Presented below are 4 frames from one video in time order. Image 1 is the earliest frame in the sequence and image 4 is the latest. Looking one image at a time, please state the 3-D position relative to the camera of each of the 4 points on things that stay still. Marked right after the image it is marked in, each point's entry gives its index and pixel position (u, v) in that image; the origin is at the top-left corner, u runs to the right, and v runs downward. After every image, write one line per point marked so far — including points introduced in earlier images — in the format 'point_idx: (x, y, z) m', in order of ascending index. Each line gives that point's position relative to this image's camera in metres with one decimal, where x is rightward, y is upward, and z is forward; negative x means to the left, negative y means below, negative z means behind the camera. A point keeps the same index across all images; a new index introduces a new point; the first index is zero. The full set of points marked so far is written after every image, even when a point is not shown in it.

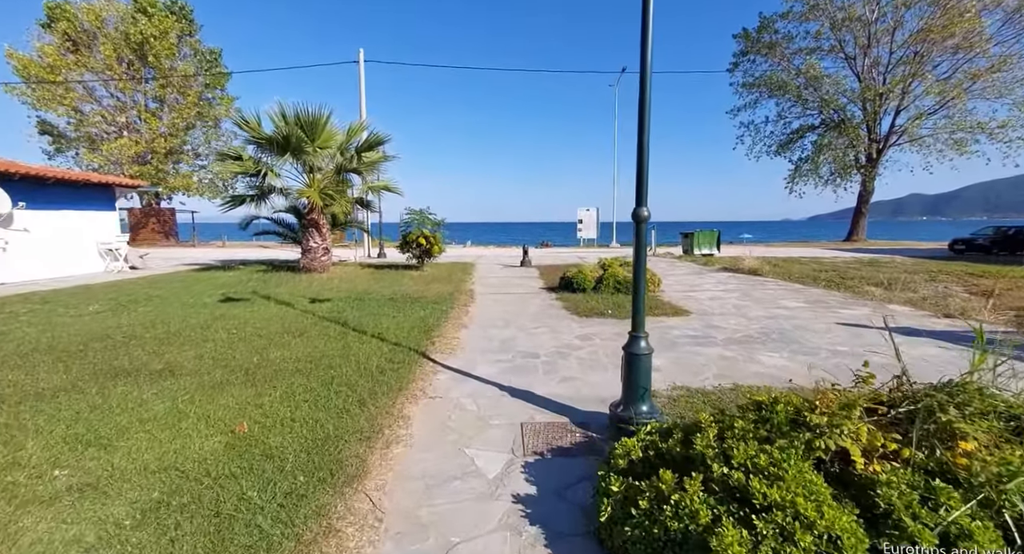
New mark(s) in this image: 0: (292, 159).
0: (-4.9, +2.6, +10.5) m
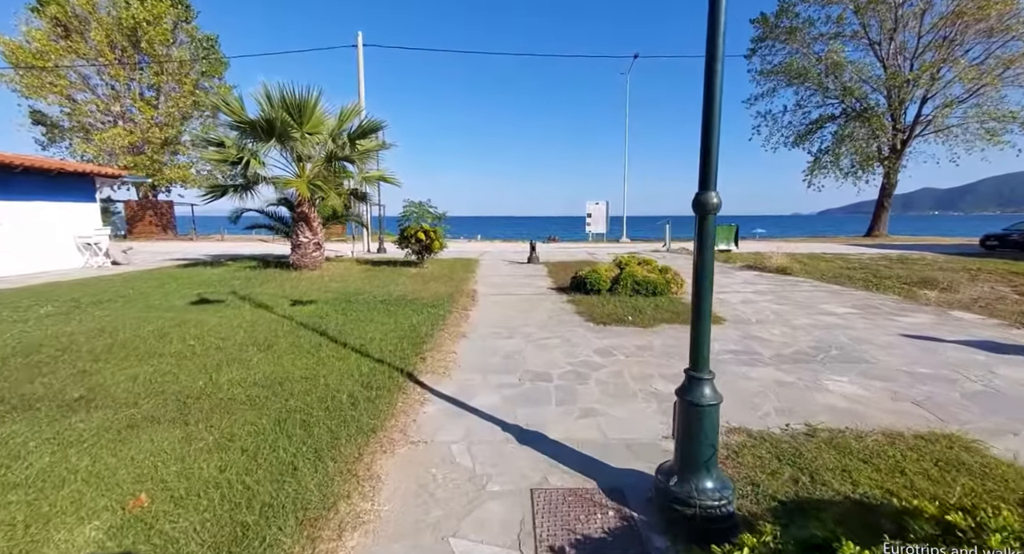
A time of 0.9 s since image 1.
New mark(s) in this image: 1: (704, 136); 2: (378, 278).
0: (-4.7, +2.7, +9.6) m
1: (+0.8, +0.6, +2.0) m
2: (-2.8, 0.0, +10.0) m
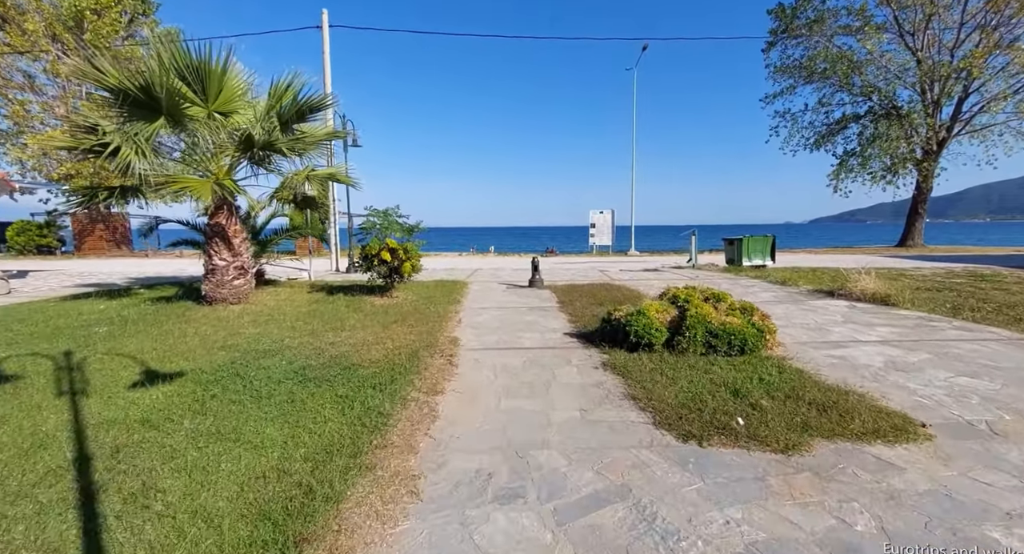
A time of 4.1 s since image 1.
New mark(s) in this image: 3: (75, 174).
0: (-4.8, +2.1, +6.7) m
1: (+0.9, +0.2, -0.9) m
2: (-2.8, -0.6, +7.1) m
3: (-19.5, +4.6, +21.1) m
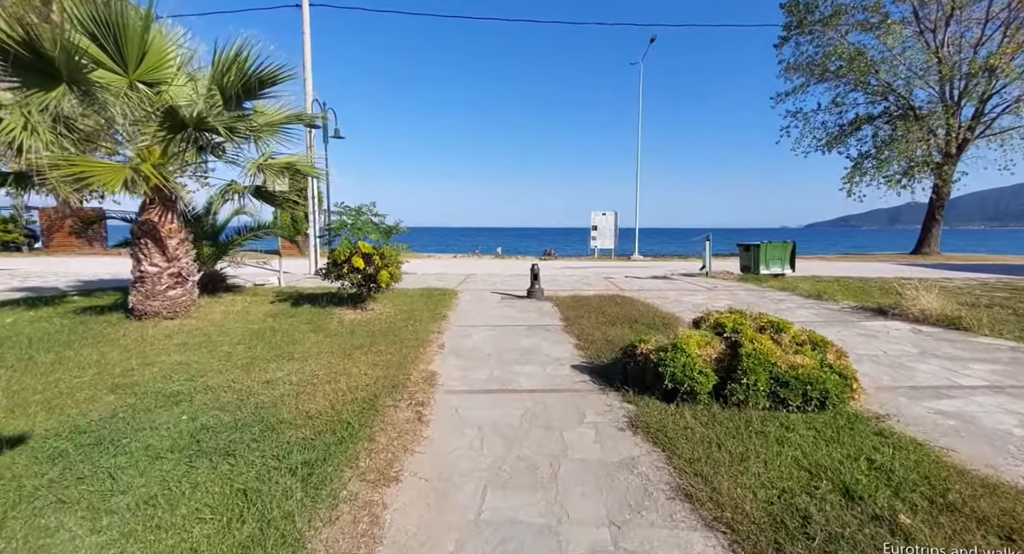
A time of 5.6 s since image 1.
0: (-4.8, +2.0, +5.3) m
1: (+0.9, +0.1, -2.3) m
2: (-2.9, -0.7, +5.7) m
3: (-19.6, +4.6, +19.7) m
